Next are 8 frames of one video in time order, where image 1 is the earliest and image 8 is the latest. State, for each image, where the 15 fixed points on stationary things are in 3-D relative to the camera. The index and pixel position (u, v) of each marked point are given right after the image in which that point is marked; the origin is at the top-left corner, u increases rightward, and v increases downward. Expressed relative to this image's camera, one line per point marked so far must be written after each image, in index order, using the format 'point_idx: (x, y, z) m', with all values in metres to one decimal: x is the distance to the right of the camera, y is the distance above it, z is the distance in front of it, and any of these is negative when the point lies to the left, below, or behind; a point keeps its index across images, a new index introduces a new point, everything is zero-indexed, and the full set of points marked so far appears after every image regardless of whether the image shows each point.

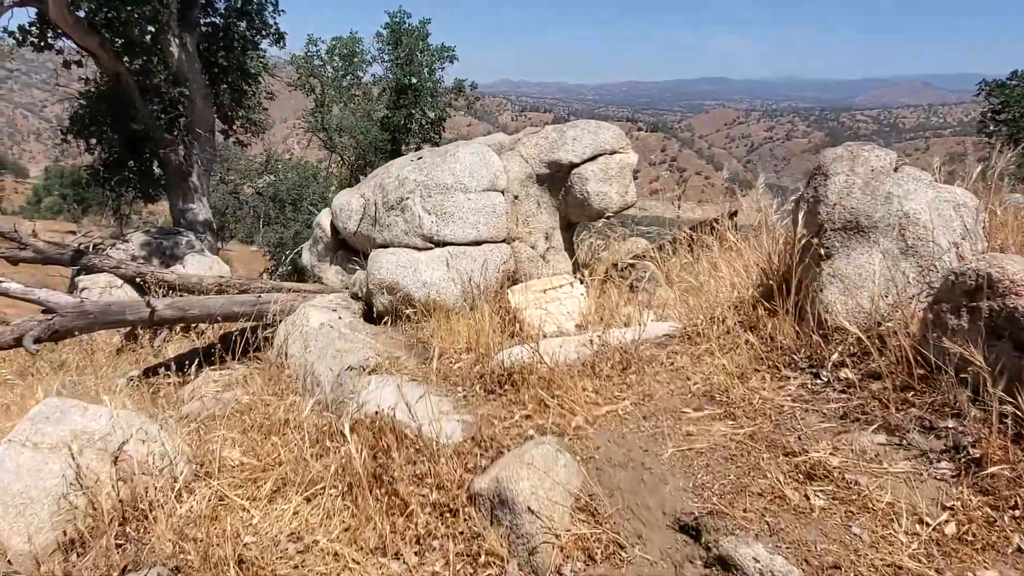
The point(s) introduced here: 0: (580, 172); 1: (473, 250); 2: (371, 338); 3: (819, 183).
0: (+0.4, +0.8, +4.8) m
1: (-0.3, +0.2, +4.7) m
2: (-0.8, -0.3, +4.5) m
3: (+1.3, +0.4, +3.1) m
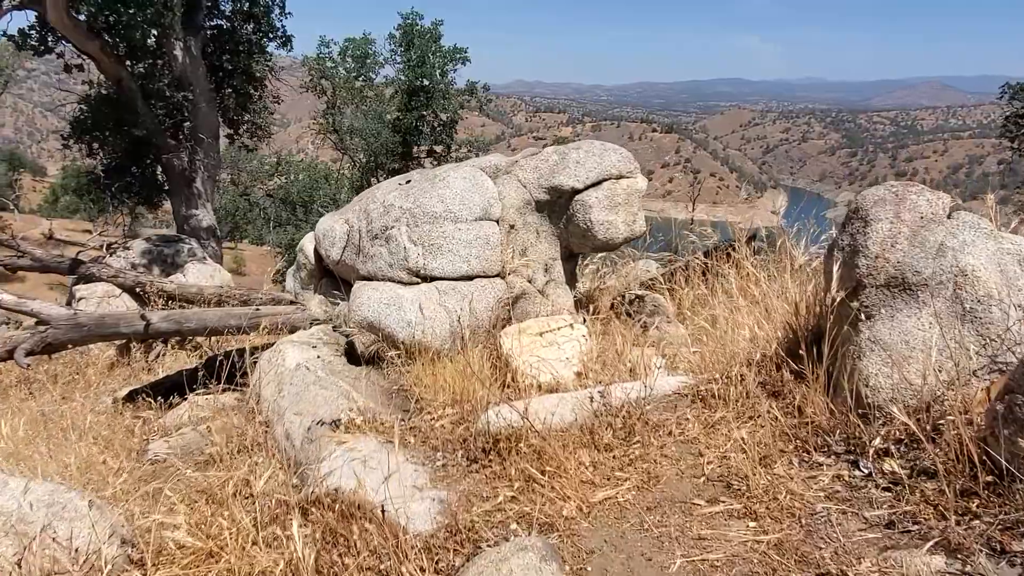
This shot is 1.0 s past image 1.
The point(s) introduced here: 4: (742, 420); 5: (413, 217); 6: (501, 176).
0: (+0.4, +0.5, +4.4) m
1: (-0.3, 0.0, +4.2) m
2: (-0.9, -0.5, +4.0) m
3: (+1.2, +0.2, +2.7) m
4: (+0.9, -0.5, +2.9) m
5: (-0.6, +0.4, +4.3) m
6: (-0.1, +0.7, +4.6) m
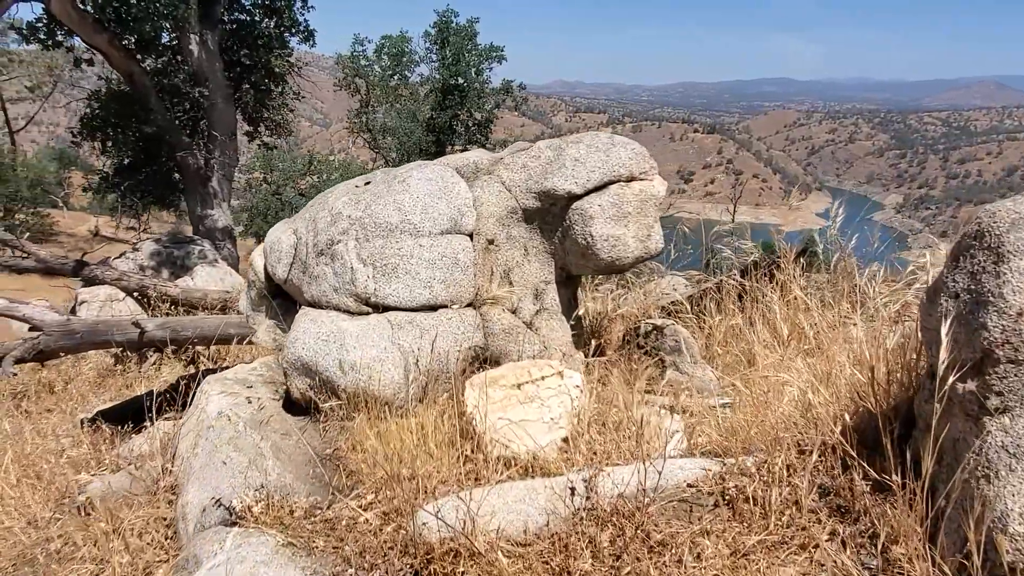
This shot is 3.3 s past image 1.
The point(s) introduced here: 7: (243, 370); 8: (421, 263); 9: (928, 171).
0: (+0.3, +0.4, +3.4) m
1: (-0.4, -0.1, +3.3) m
2: (-1.0, -0.7, +3.1) m
3: (+1.0, 0.0, +1.7) m
4: (+0.7, -0.7, +1.9) m
5: (-0.7, +0.3, +3.4) m
6: (-0.1, +0.5, +3.7) m
7: (-1.4, -0.4, +3.9) m
8: (-0.4, +0.1, +3.3) m
9: (+10.2, +2.9, +18.2) m
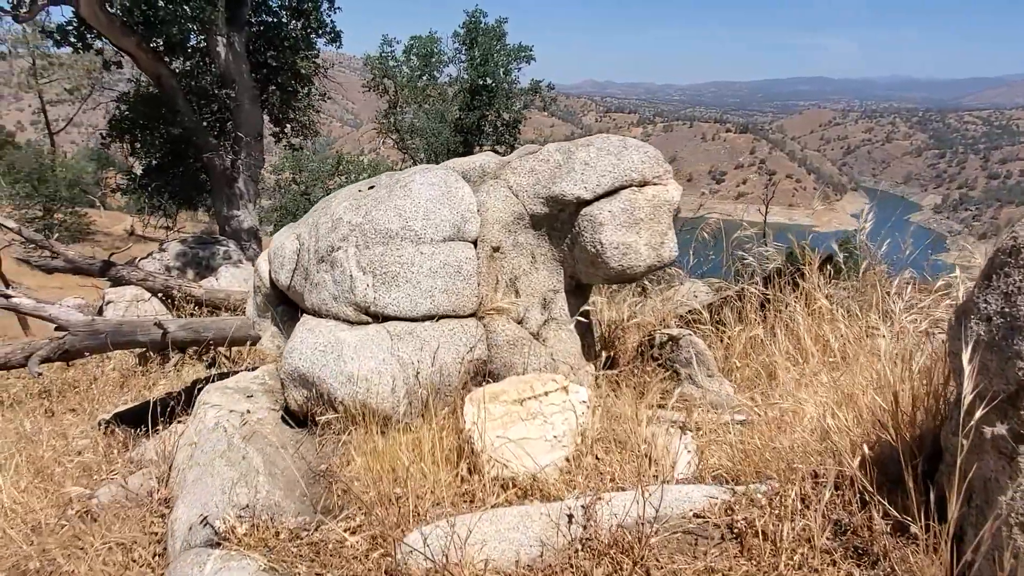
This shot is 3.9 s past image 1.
0: (+0.3, +0.3, +3.3) m
1: (-0.4, -0.2, +3.2) m
2: (-1.0, -0.7, +3.0) m
3: (+1.0, 0.0, +1.5) m
4: (+0.7, -0.7, +1.8) m
5: (-0.6, +0.2, +3.3) m
6: (-0.1, +0.5, +3.5) m
7: (-1.4, -0.5, +3.8) m
8: (-0.4, +0.1, +3.1) m
9: (+10.8, +2.8, +17.6) m
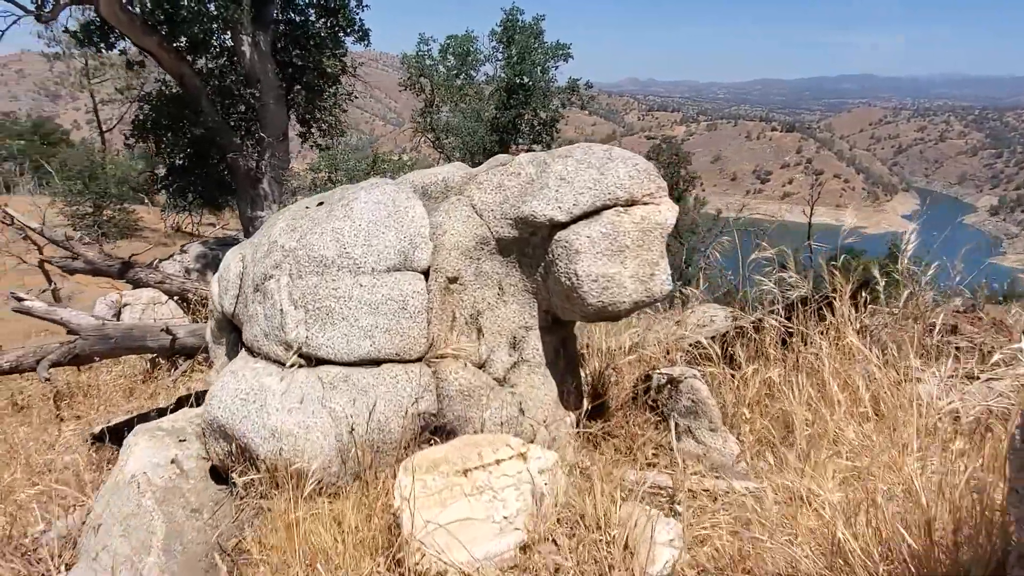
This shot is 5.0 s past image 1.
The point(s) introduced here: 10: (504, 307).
0: (+0.2, +0.2, +2.7) m
1: (-0.5, -0.3, +2.7) m
2: (-1.2, -0.8, +2.6) m
3: (+0.8, -0.2, +0.9) m
4: (+0.4, -0.9, +1.2) m
5: (-0.8, +0.1, +2.8) m
6: (-0.2, +0.4, +3.0) m
7: (-1.5, -0.6, +3.4) m
8: (-0.5, -0.1, +2.7) m
9: (+11.4, +2.5, +16.5) m
10: (0.0, -0.1, +2.9) m
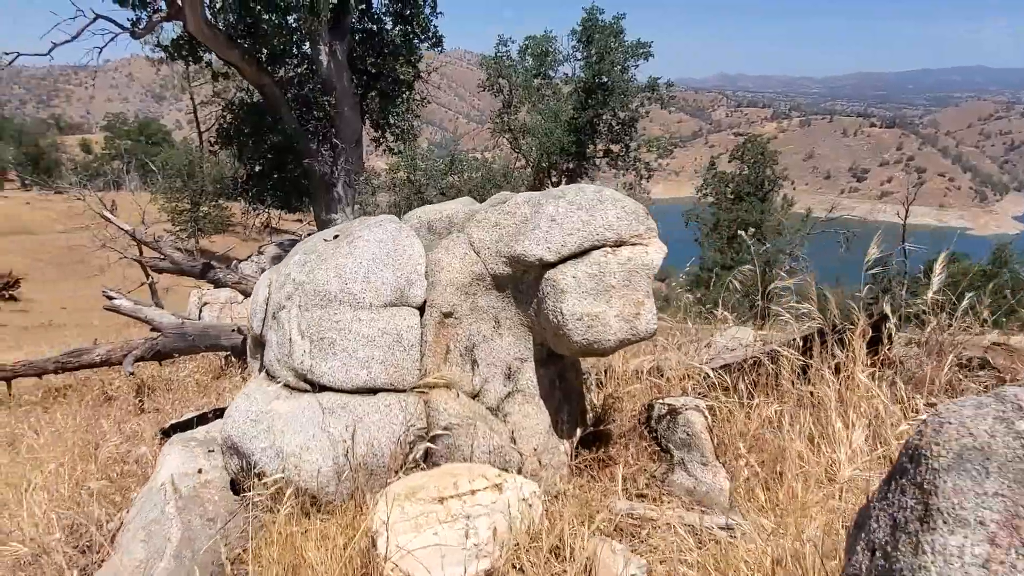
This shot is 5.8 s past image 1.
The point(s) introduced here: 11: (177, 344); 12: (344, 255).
0: (+0.2, 0.0, +2.9) m
1: (-0.6, -0.4, +2.9) m
2: (-1.2, -0.9, +2.9) m
3: (+0.5, -0.3, +1.0) m
4: (+0.2, -1.0, +1.3) m
5: (-0.8, 0.0, +3.0) m
6: (-0.3, +0.2, +3.2) m
7: (-1.5, -0.7, +3.7) m
8: (-0.6, -0.2, +2.9) m
9: (+12.8, +2.2, +15.4) m
10: (-0.1, -0.2, +3.1) m
11: (-2.9, -0.5, +6.5) m
12: (-0.7, +0.1, +3.0) m
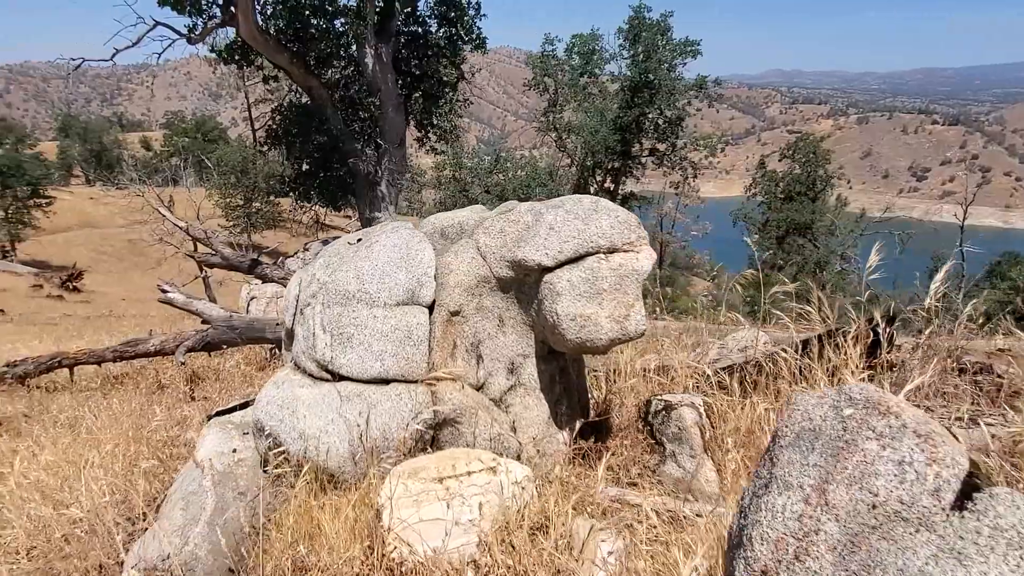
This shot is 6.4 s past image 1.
0: (+0.2, 0.0, +3.1) m
1: (-0.6, -0.4, +3.2) m
2: (-1.2, -0.9, +3.2) m
3: (+0.4, -0.3, +1.2) m
4: (+0.1, -1.0, +1.6) m
5: (-0.8, 0.0, +3.3) m
6: (-0.2, +0.2, +3.5) m
7: (-1.4, -0.7, +4.0) m
8: (-0.6, -0.2, +3.2) m
9: (+13.6, +2.0, +14.8) m
10: (0.0, -0.2, +3.3) m
11: (-2.7, -0.4, +6.9) m
12: (-0.7, +0.1, +3.3) m
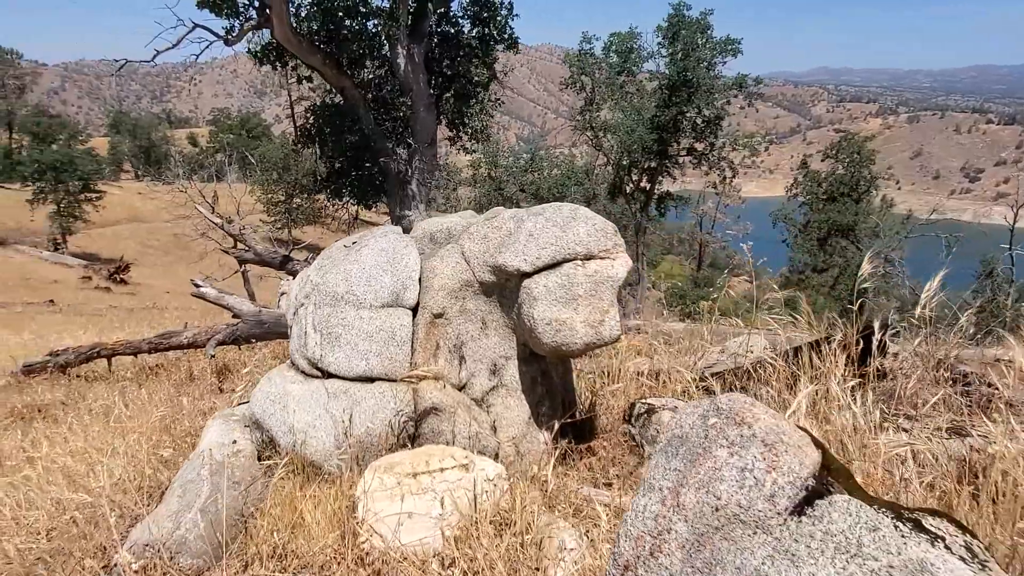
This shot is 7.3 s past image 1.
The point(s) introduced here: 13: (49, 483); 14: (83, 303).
0: (+0.1, 0.0, +3.2) m
1: (-0.7, -0.4, +3.3) m
2: (-1.3, -0.9, +3.4) m
3: (+0.2, -0.4, +1.3) m
4: (-0.1, -1.1, +1.7) m
5: (-0.9, 0.0, +3.5) m
6: (-0.3, +0.2, +3.6) m
7: (-1.5, -0.7, +4.2) m
8: (-0.7, -0.2, +3.3) m
9: (+14.1, +1.8, +14.2) m
10: (-0.1, -0.2, +3.5) m
11: (-2.6, -0.4, +7.2) m
12: (-0.7, +0.1, +3.5) m
13: (-2.9, -1.2, +4.7) m
14: (-10.1, -0.4, +17.4) m
